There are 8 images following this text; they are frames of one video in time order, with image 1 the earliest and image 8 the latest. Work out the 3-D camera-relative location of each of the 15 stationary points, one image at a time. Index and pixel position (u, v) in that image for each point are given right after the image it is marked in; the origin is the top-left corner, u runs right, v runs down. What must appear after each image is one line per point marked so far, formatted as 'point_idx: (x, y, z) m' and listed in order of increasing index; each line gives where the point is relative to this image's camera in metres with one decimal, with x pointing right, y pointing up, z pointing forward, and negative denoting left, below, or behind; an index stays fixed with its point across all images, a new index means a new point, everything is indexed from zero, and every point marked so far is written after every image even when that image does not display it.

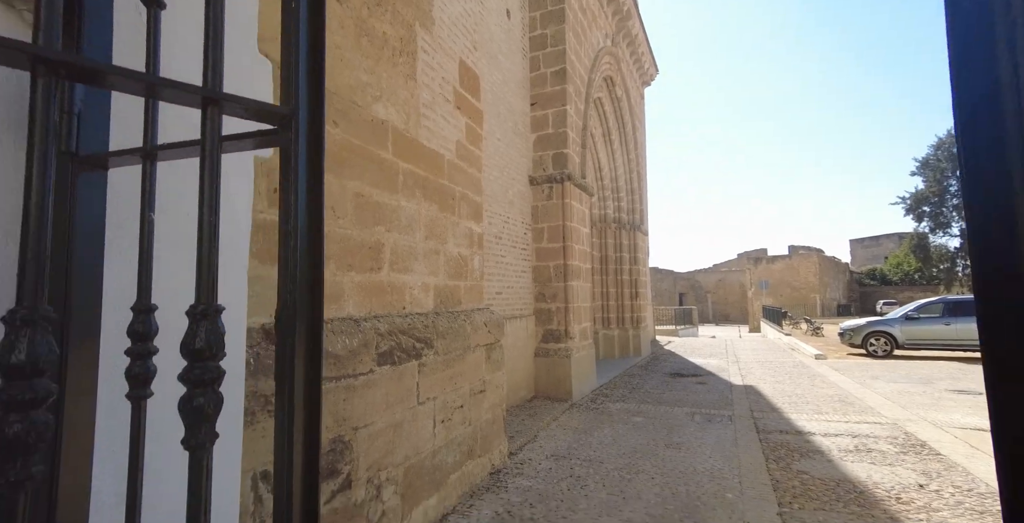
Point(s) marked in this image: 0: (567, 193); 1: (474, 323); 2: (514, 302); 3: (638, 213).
0: (+0.8, +1.0, +7.8) m
1: (-0.3, -0.5, +4.1) m
2: (0.0, -0.5, +7.0) m
3: (+3.1, +1.2, +12.8) m
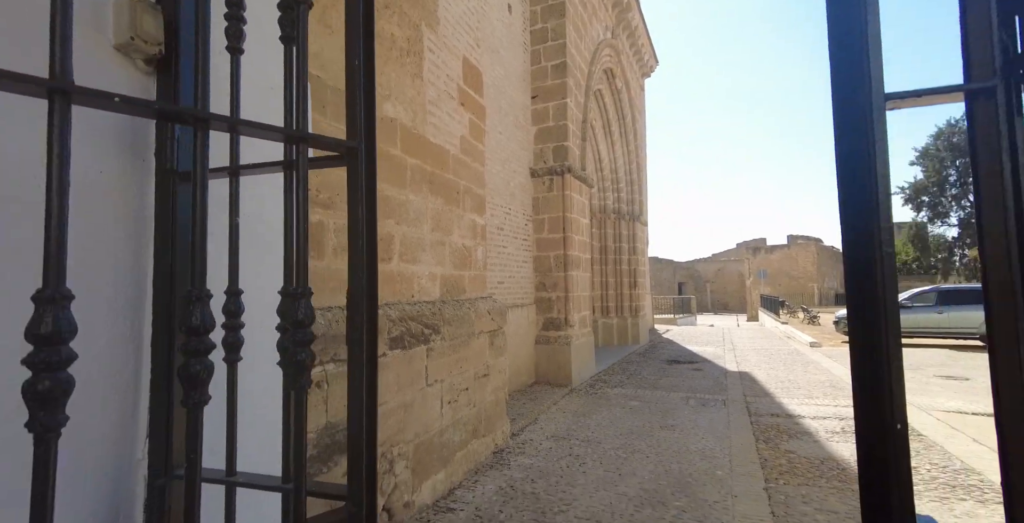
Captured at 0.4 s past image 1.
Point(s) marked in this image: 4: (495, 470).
0: (+0.8, +1.2, +7.9) m
1: (-0.3, -0.4, +4.3) m
2: (+0.1, -0.4, +7.2) m
3: (+3.1, +1.4, +12.9) m
4: (-0.1, -1.6, +4.0) m
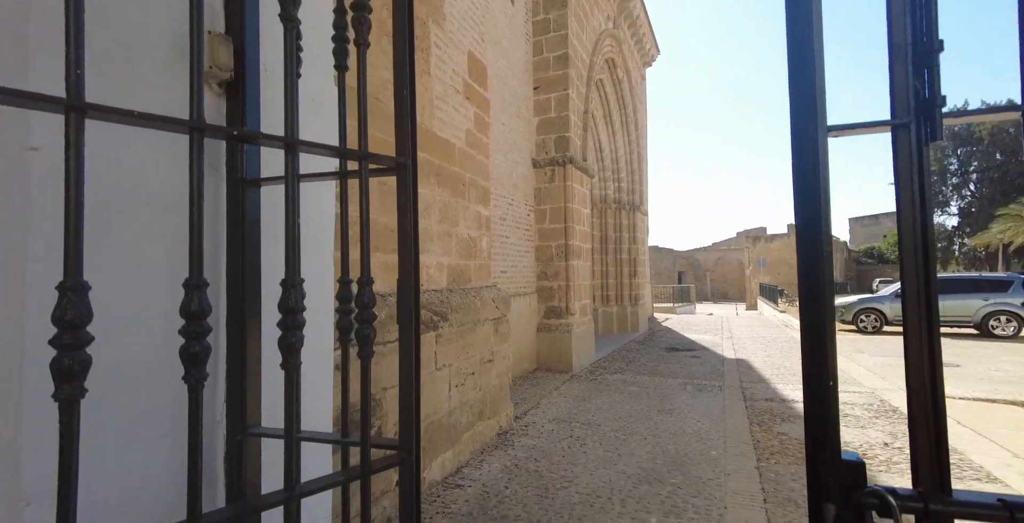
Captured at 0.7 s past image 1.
0: (+0.9, +1.3, +8.1) m
1: (-0.3, -0.3, +4.5) m
2: (+0.1, -0.3, +7.4) m
3: (+3.1, +1.7, +13.1) m
4: (-0.1, -1.5, +4.2) m
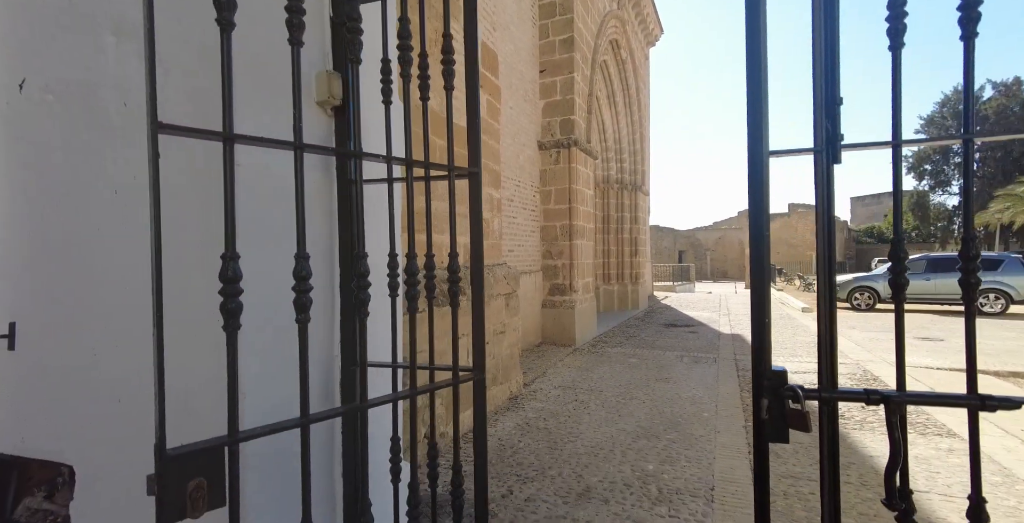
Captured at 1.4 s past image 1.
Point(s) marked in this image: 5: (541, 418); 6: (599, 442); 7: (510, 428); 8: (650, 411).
0: (+1.0, +1.7, +8.4) m
1: (-0.2, -0.1, +4.9) m
2: (+0.2, 0.0, +7.8) m
3: (+3.2, +2.2, +13.4) m
4: (0.0, -1.3, +4.6) m
5: (+0.2, -1.3, +4.4) m
6: (+0.6, -1.3, +3.9) m
7: (0.0, -1.3, +4.2) m
8: (+1.2, -1.3, +4.6) m
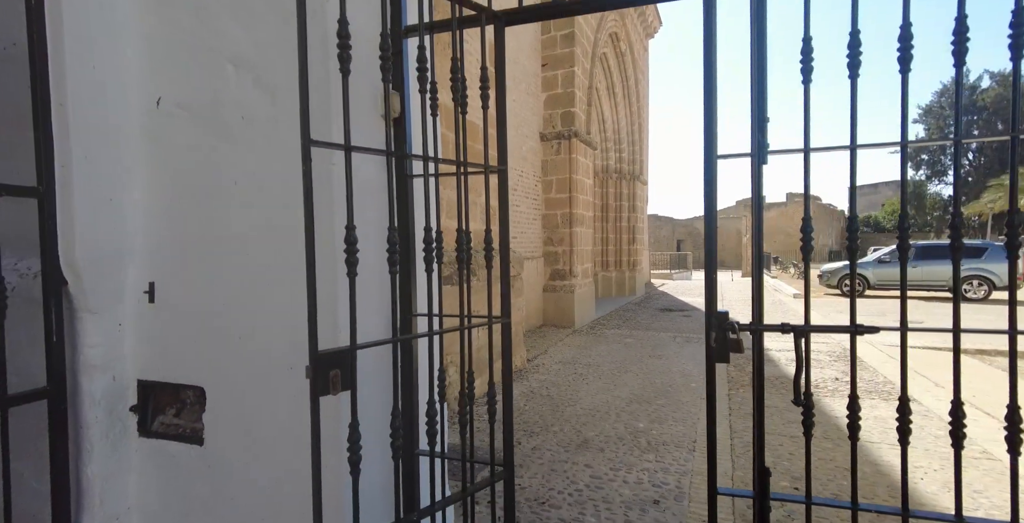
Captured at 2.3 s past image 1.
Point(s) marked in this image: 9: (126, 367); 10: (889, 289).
0: (+1.0, +1.9, +8.8) m
1: (-0.1, 0.0, +5.3) m
2: (+0.2, +0.3, +8.2) m
3: (+3.3, +2.5, +13.7) m
4: (+0.1, -1.2, +5.1) m
5: (+0.3, -1.2, +4.9) m
6: (+0.7, -1.2, +4.4) m
7: (0.0, -1.2, +4.7) m
8: (+1.3, -1.2, +5.1) m
9: (-1.3, -0.4, +1.7) m
10: (+9.5, -0.7, +13.2) m
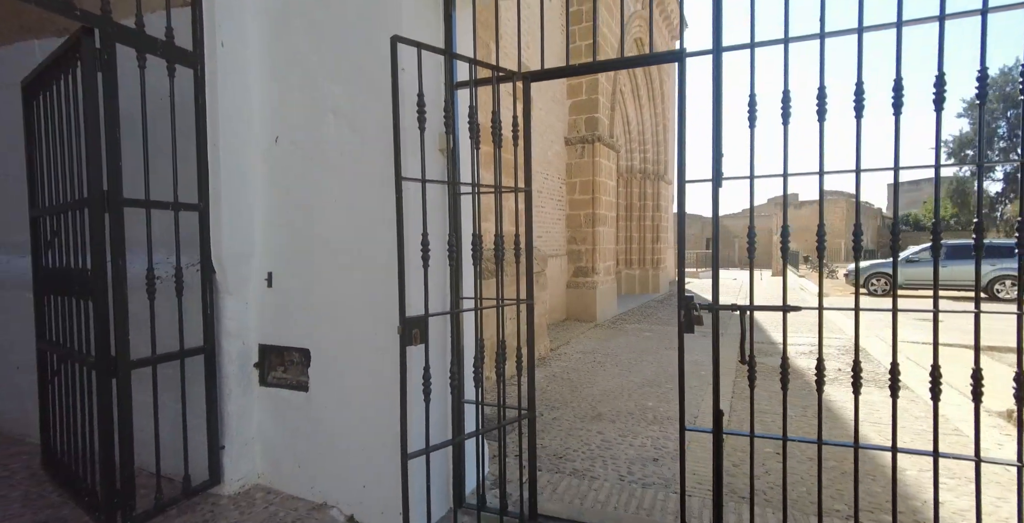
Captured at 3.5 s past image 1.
0: (+1.5, +1.9, +9.3) m
1: (+0.2, +0.1, +5.9) m
2: (+0.7, +0.3, +8.8) m
3: (+4.0, +2.6, +14.1) m
4: (+0.3, -1.1, +5.7) m
5: (+0.6, -1.1, +5.5) m
6: (+0.9, -1.2, +4.9) m
7: (+0.3, -1.2, +5.2) m
8: (+1.5, -1.1, +5.6) m
9: (-1.2, -0.3, +2.4) m
10: (+10.1, -0.7, +13.3) m
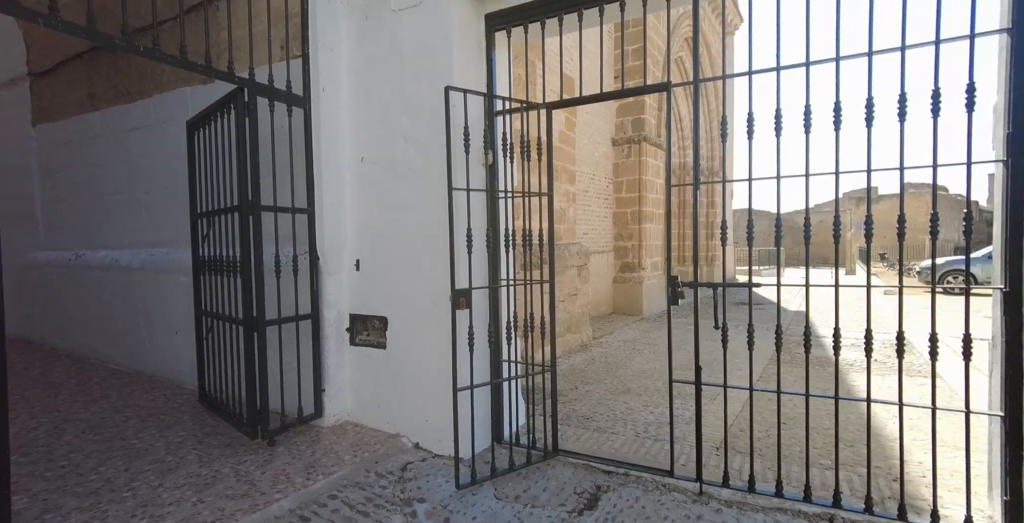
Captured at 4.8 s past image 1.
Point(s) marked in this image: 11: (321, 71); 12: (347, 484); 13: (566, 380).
0: (+2.4, +2.0, +9.7) m
1: (+0.7, +0.1, +6.5) m
2: (+1.5, +0.4, +9.3) m
3: (+5.4, +2.7, +14.3) m
4: (+0.8, -1.1, +6.3) m
5: (+1.1, -1.1, +6.0) m
6: (+1.4, -1.1, +5.4) m
7: (+0.8, -1.1, +5.8) m
8: (+2.0, -1.1, +6.1) m
9: (-1.0, -0.3, +3.1) m
10: (+11.4, -0.6, +12.7) m
11: (-1.1, +1.1, +3.0) m
12: (-0.8, -1.0, +2.4) m
13: (+0.5, -1.1, +4.9) m
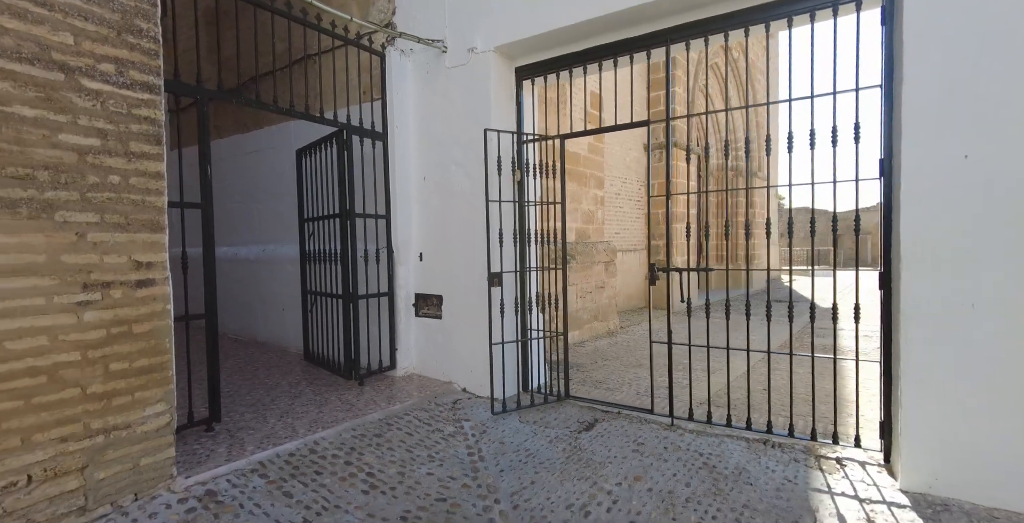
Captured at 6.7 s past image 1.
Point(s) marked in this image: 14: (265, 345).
0: (+3.2, +2.0, +10.5) m
1: (+1.2, +0.2, +7.4) m
2: (+2.3, +0.4, +10.1) m
3: (+6.6, +2.7, +14.7) m
4: (+1.3, -1.0, +7.2) m
5: (+1.5, -1.0, +6.9) m
6: (+1.7, -1.1, +6.3) m
7: (+1.2, -1.0, +6.7) m
8: (+2.5, -1.0, +6.8) m
9: (-0.8, -0.2, +4.2) m
10: (+12.4, -0.5, +12.6) m
11: (-0.9, +1.1, +4.1) m
12: (-0.6, -1.0, +3.5) m
13: (+0.8, -1.1, +5.9) m
14: (-2.3, -0.8, +5.0) m
